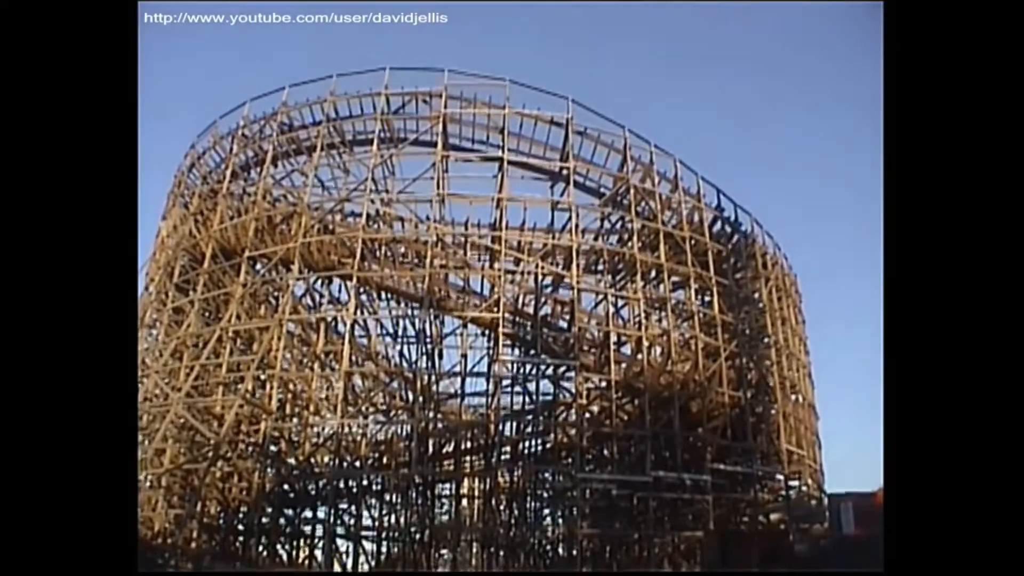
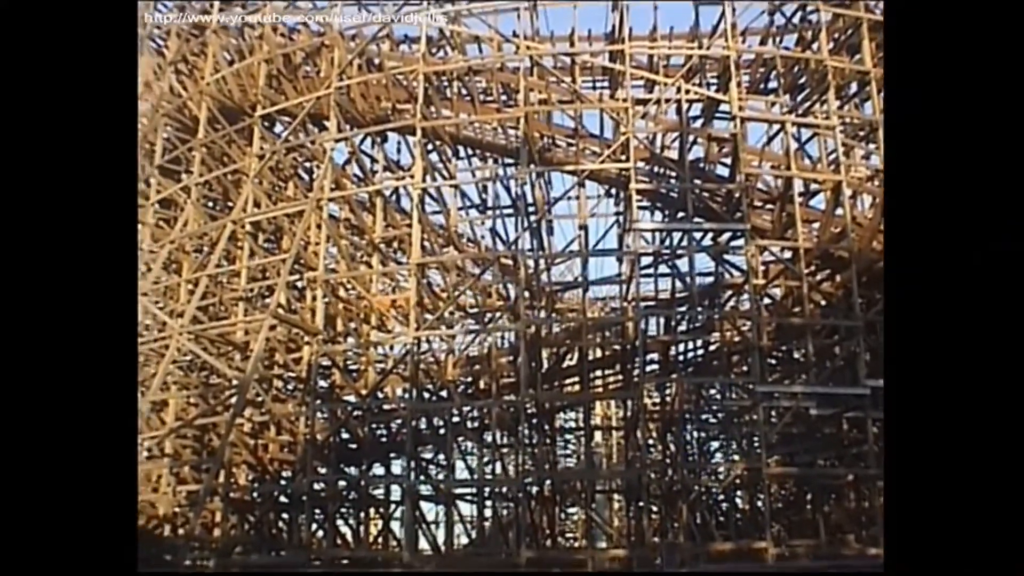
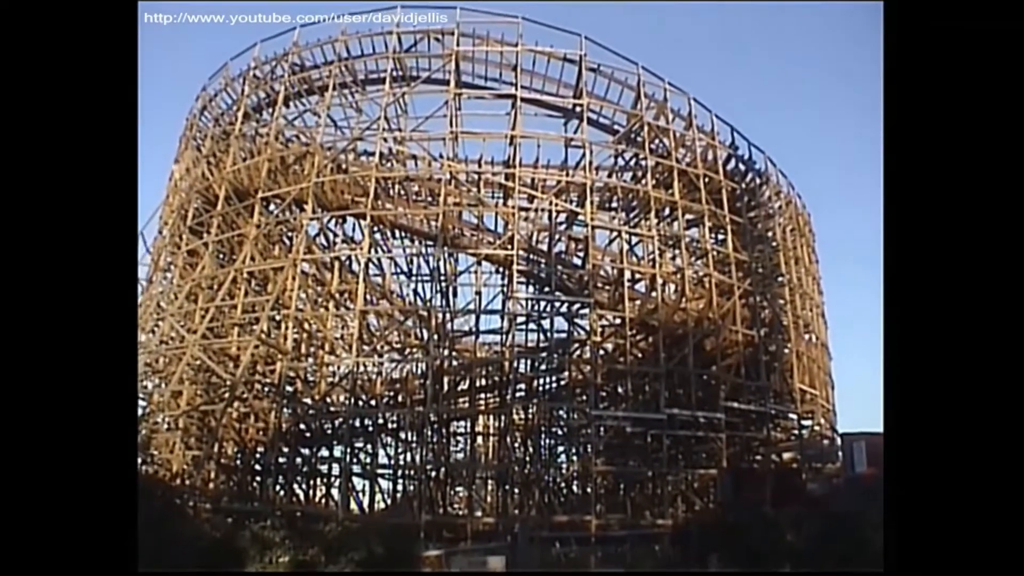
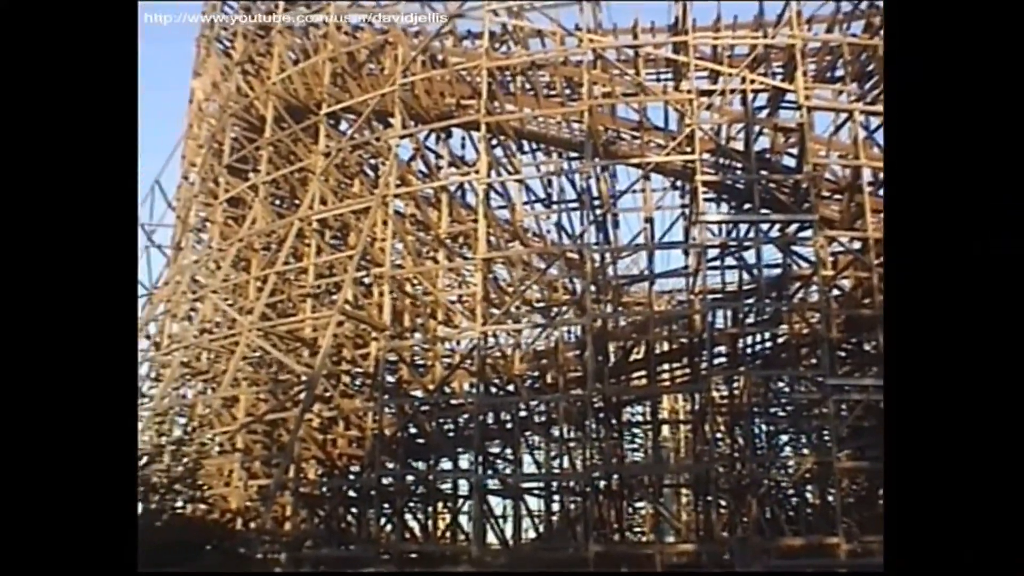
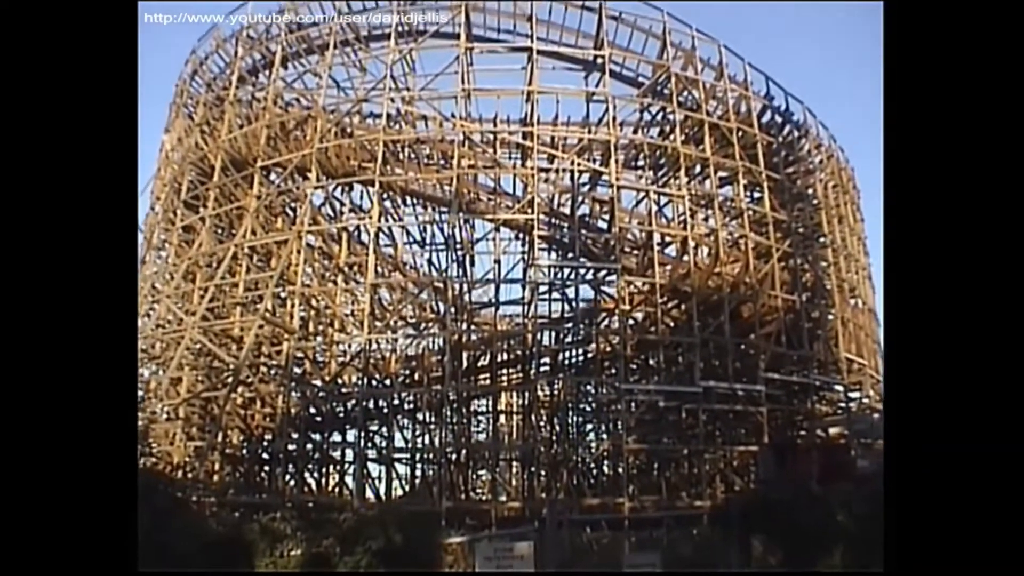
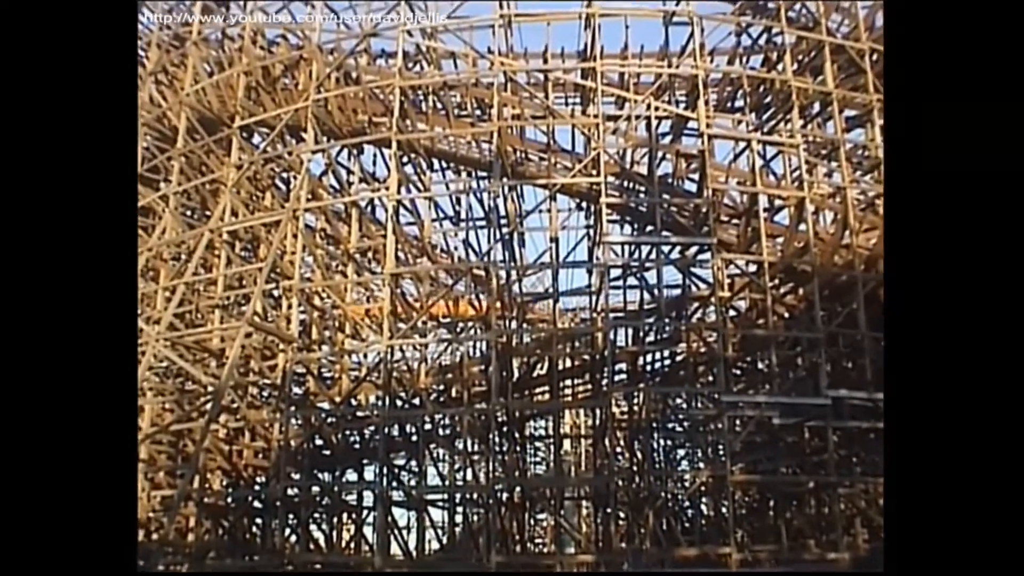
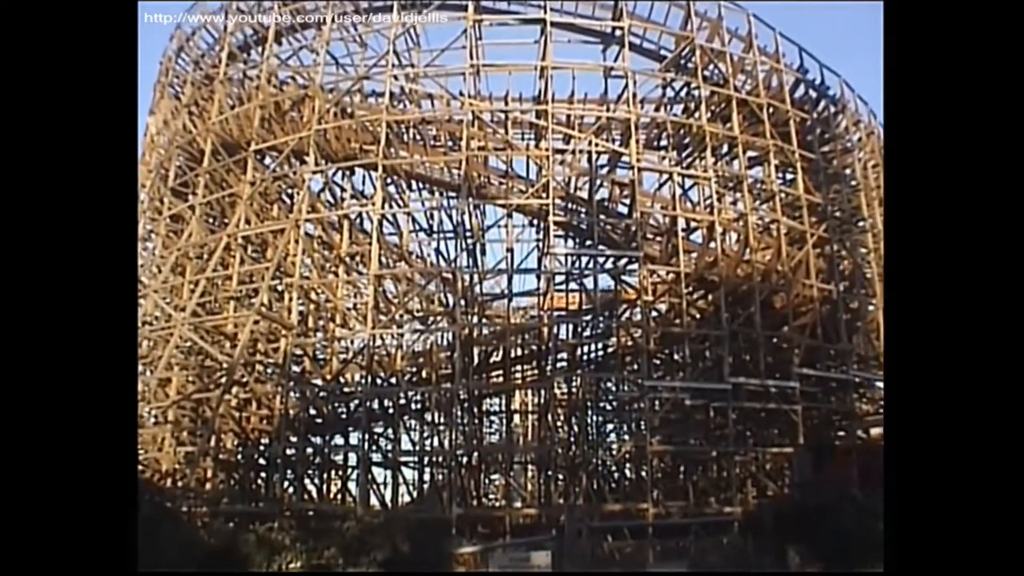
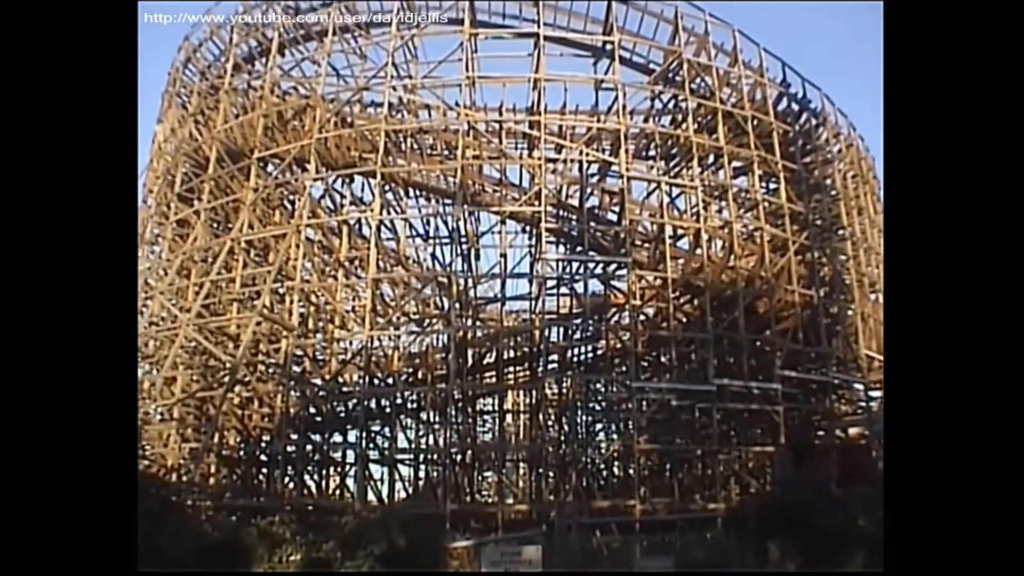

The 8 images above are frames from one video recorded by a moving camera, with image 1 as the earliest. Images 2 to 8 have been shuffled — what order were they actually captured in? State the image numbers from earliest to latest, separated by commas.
3, 5, 8, 7, 6, 2, 4
